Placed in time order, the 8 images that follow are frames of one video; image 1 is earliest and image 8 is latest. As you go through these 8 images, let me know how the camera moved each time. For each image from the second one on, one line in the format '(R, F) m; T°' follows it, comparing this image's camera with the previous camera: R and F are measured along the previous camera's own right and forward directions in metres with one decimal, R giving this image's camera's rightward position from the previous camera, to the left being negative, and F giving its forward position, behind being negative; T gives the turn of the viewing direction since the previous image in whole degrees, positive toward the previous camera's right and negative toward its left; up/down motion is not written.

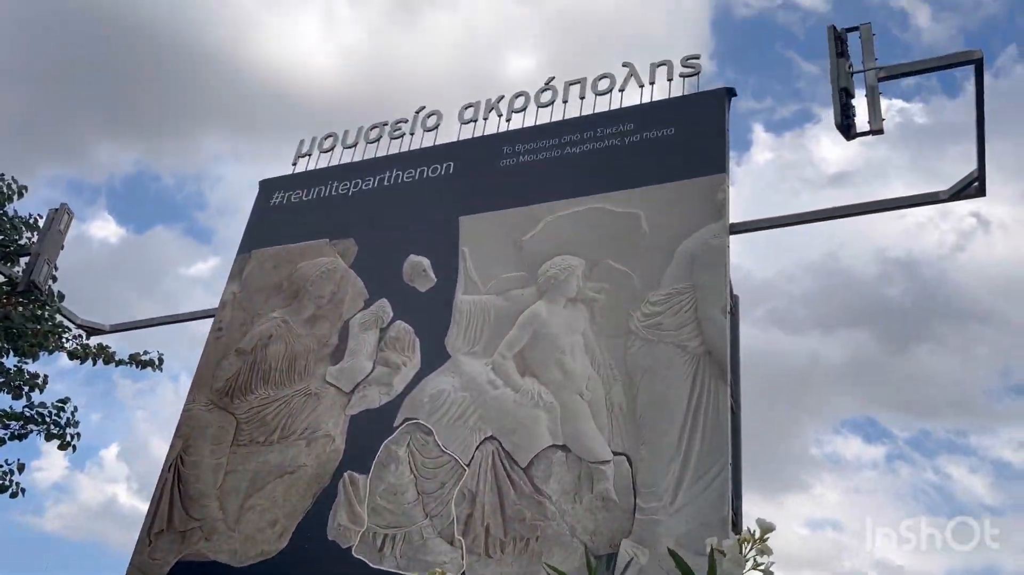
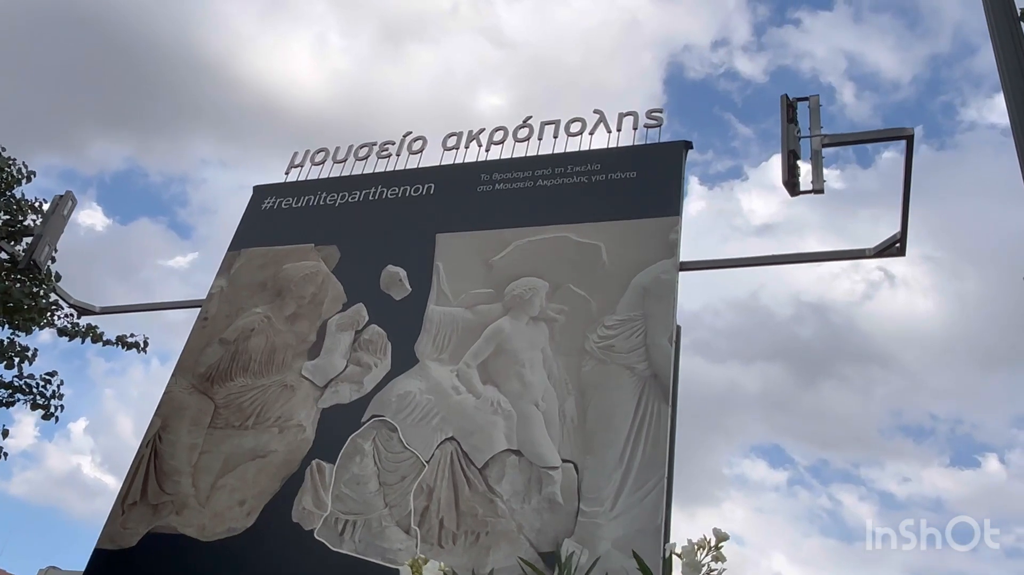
(0.0, -1.0) m; +2°
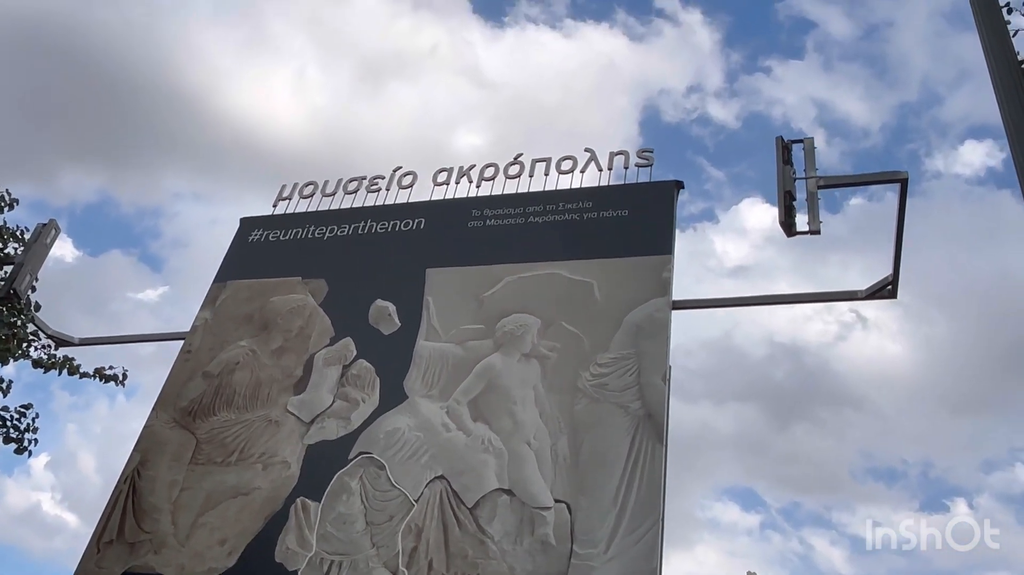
(-0.2, +0.1) m; +2°
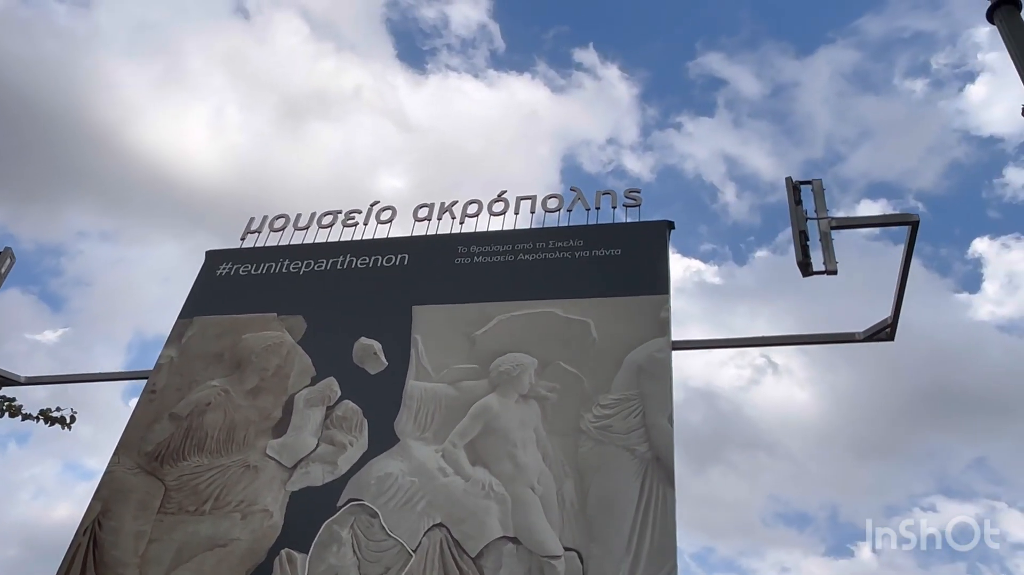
(-1.0, +0.4) m; +5°
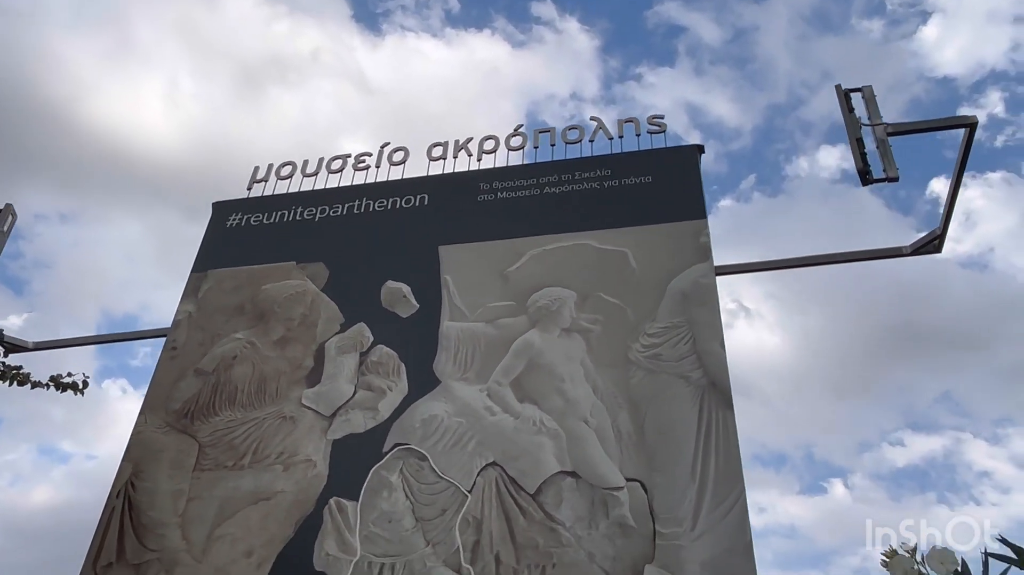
(-0.9, +0.4) m; +2°
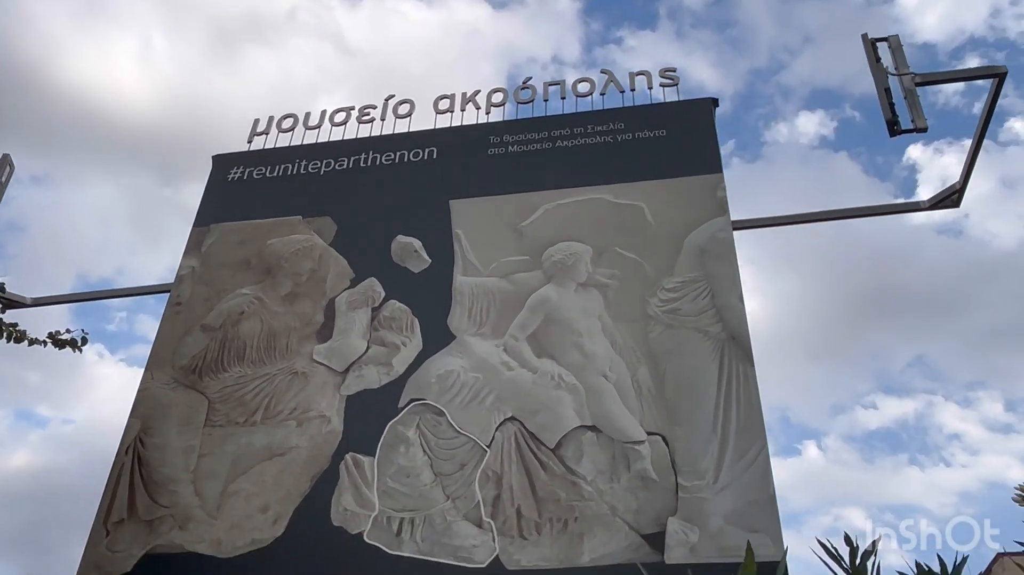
(-0.4, +0.2) m; +1°
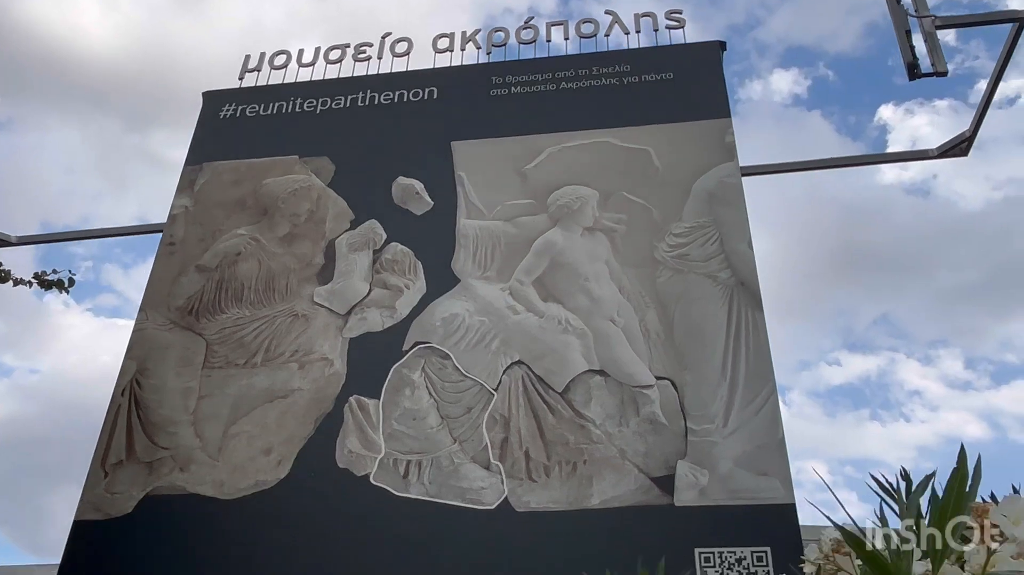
(-0.4, +0.2) m; +2°
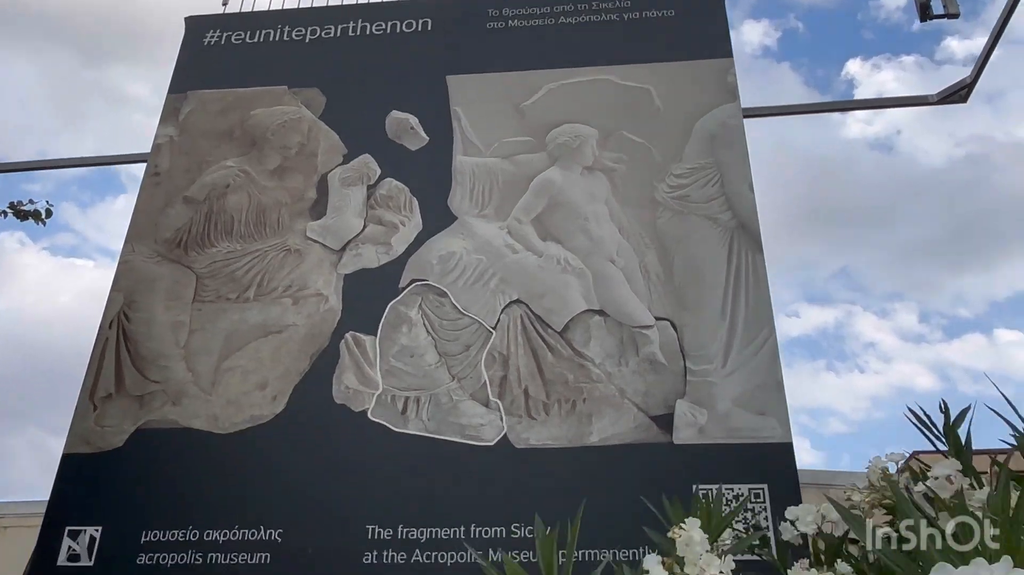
(-0.4, +0.1) m; +2°
